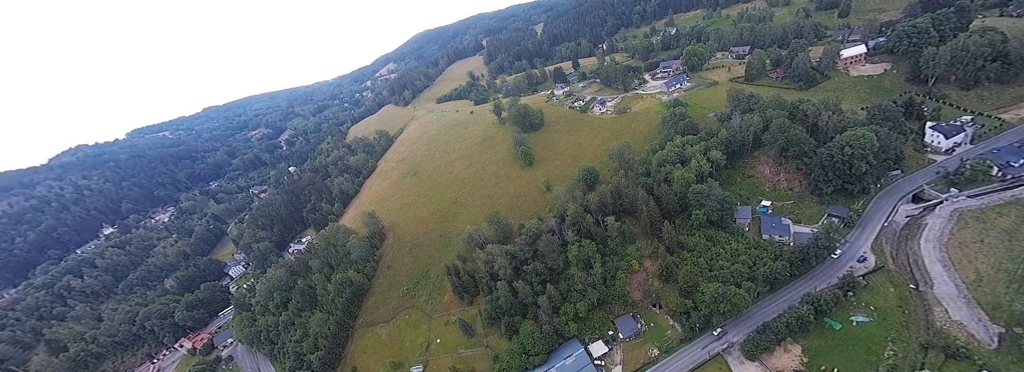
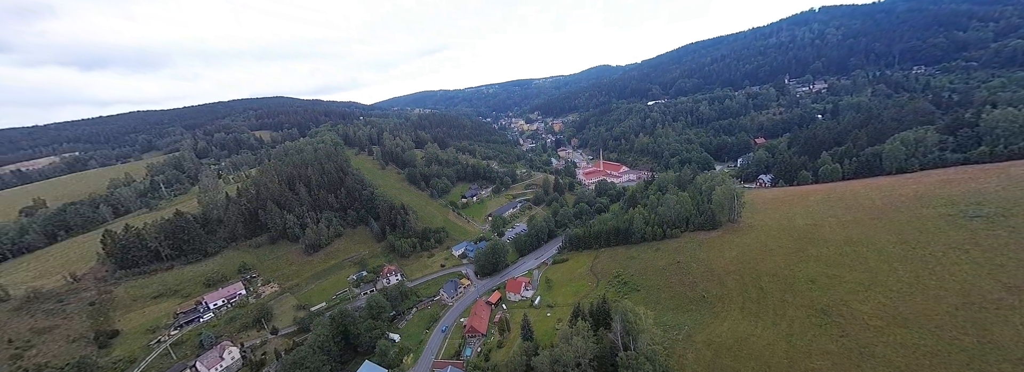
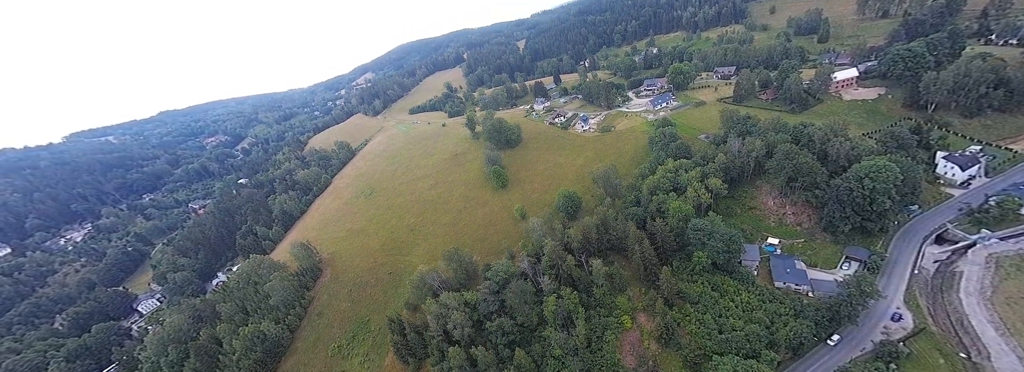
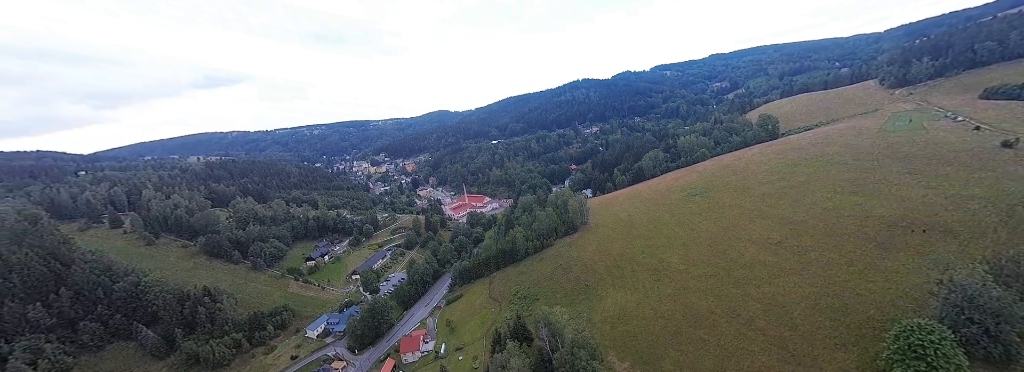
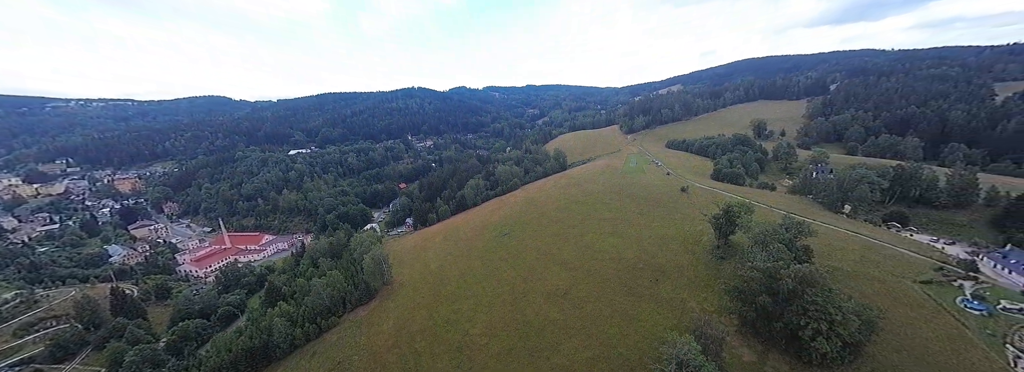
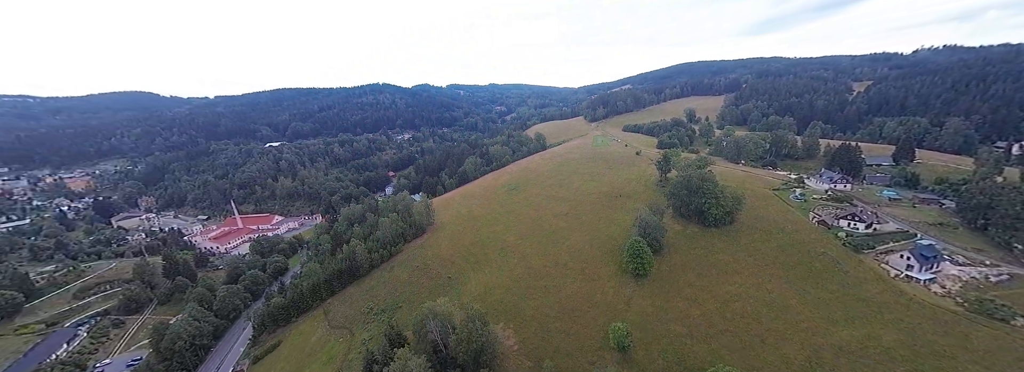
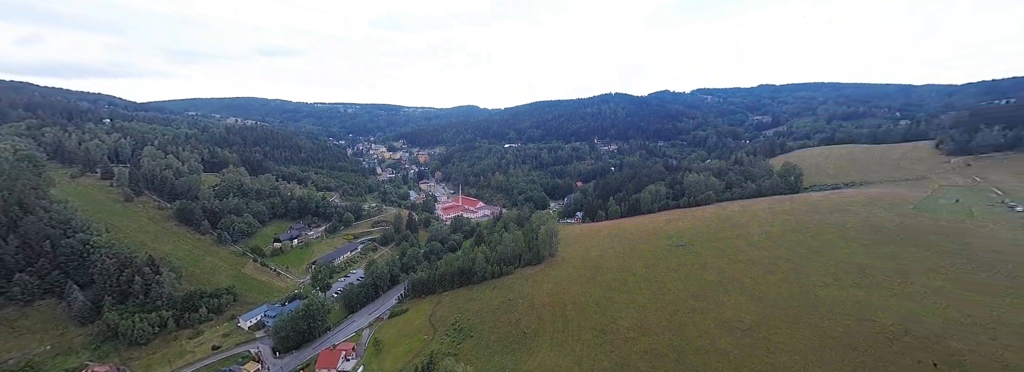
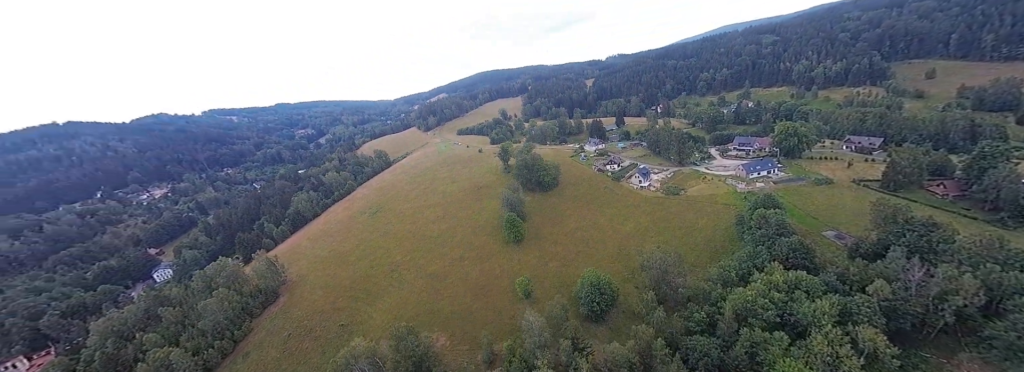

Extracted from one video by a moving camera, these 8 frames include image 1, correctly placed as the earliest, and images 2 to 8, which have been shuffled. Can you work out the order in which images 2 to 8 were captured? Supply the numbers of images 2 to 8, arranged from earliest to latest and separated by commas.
3, 8, 6, 4, 2, 7, 5
